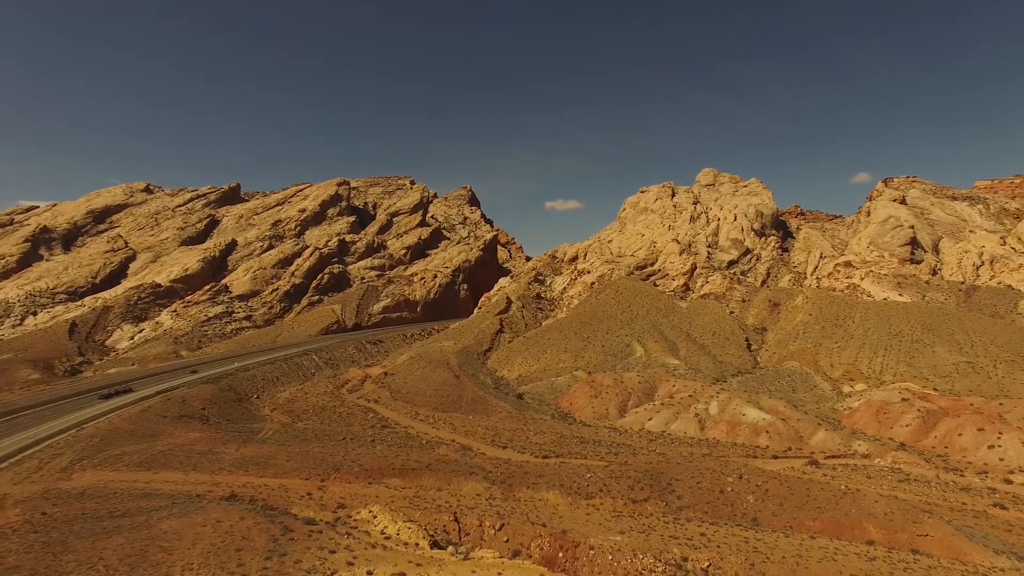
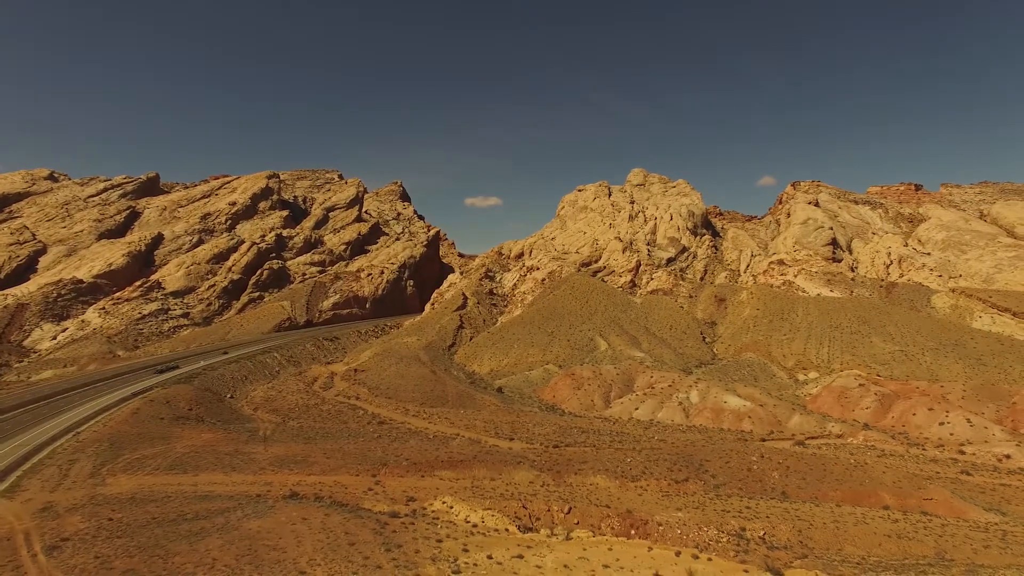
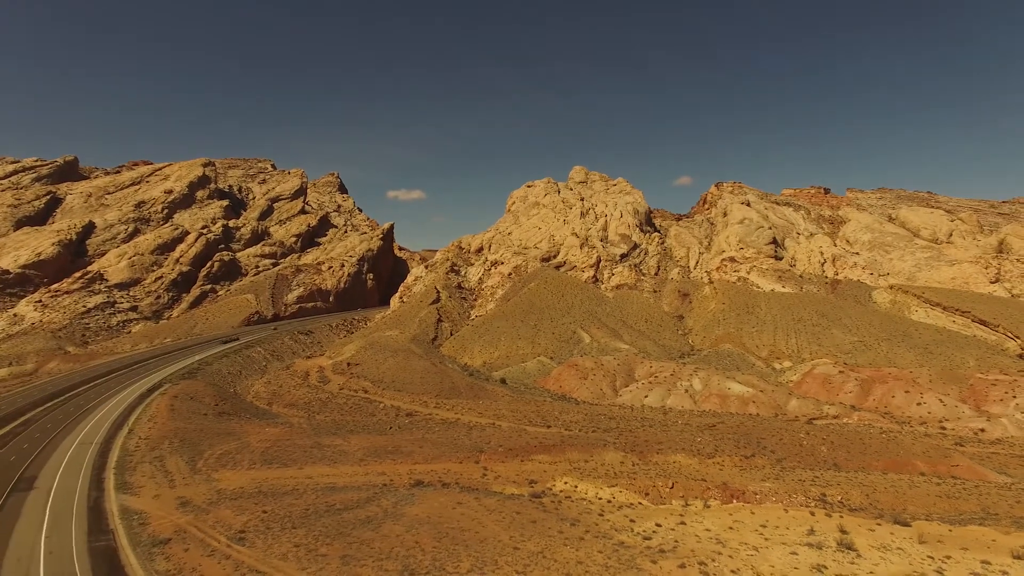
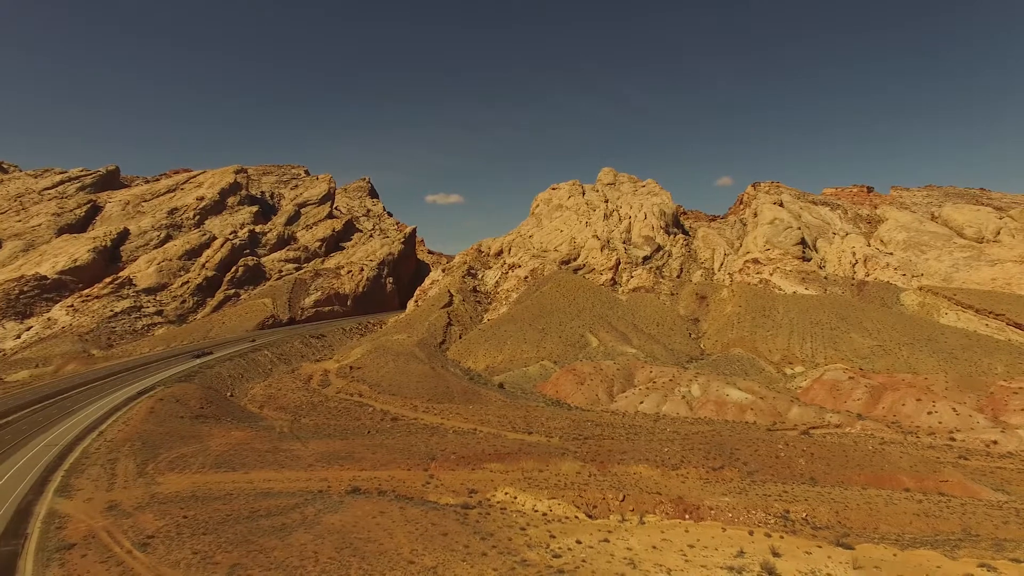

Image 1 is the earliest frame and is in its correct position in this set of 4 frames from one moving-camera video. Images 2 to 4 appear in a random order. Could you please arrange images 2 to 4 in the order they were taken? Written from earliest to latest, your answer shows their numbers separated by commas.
2, 4, 3
